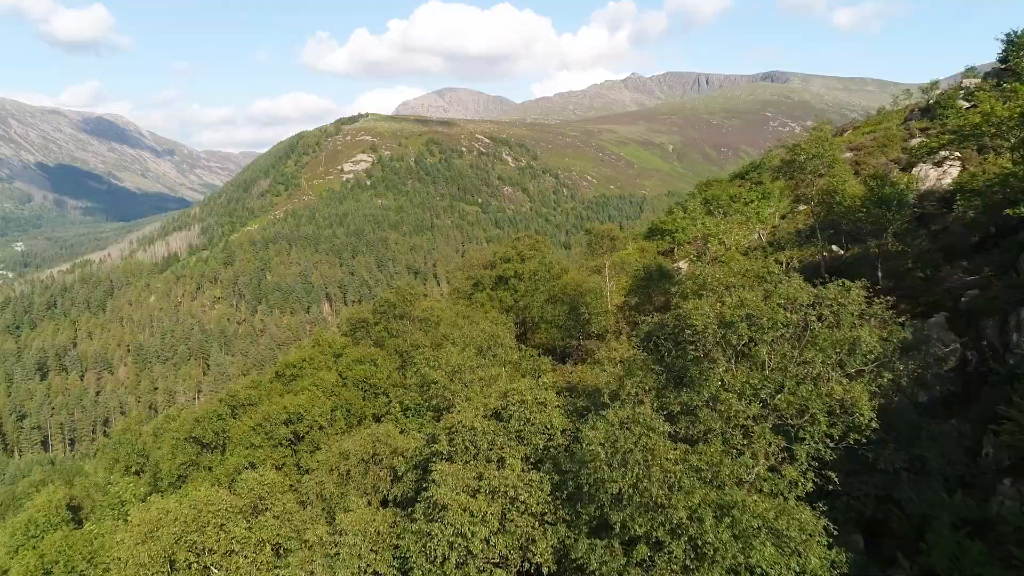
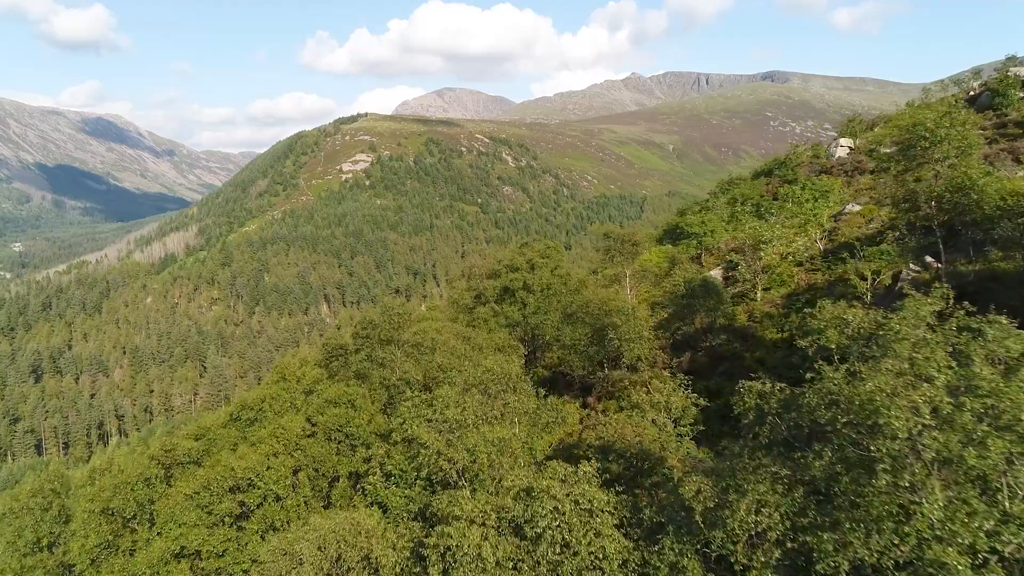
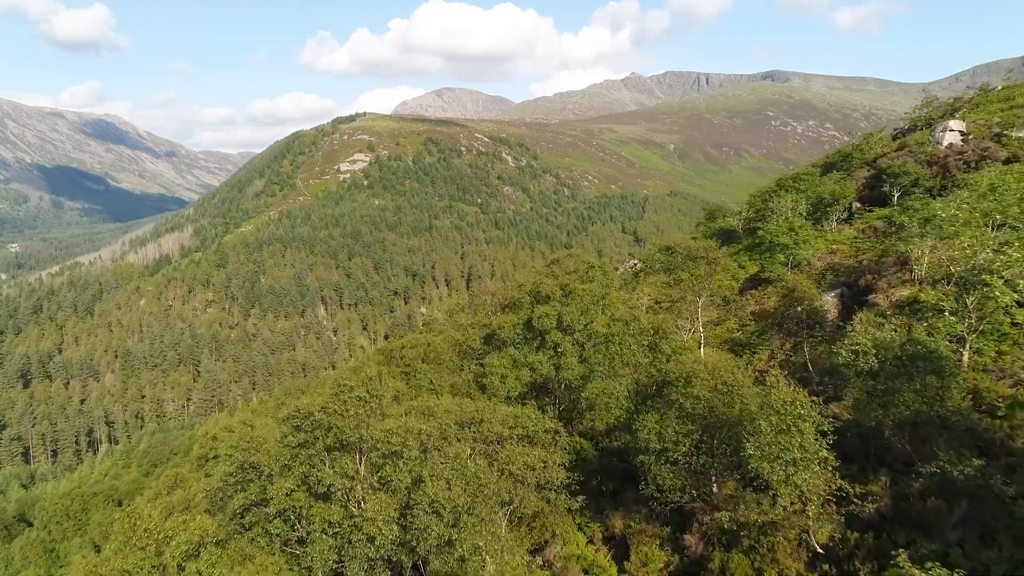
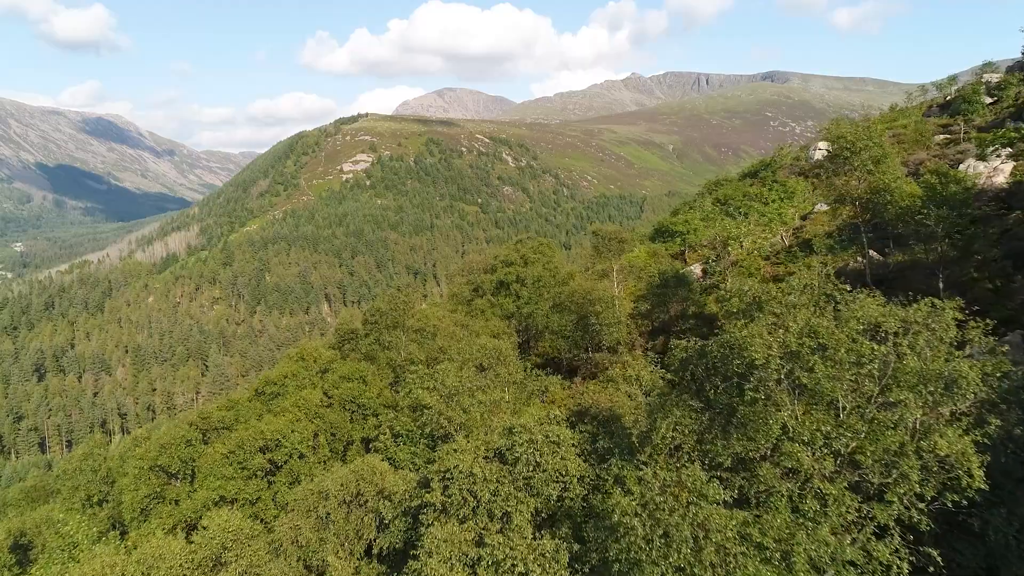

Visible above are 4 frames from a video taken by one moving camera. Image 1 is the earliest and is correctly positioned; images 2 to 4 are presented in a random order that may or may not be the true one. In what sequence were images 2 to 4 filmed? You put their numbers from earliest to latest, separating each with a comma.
4, 2, 3
